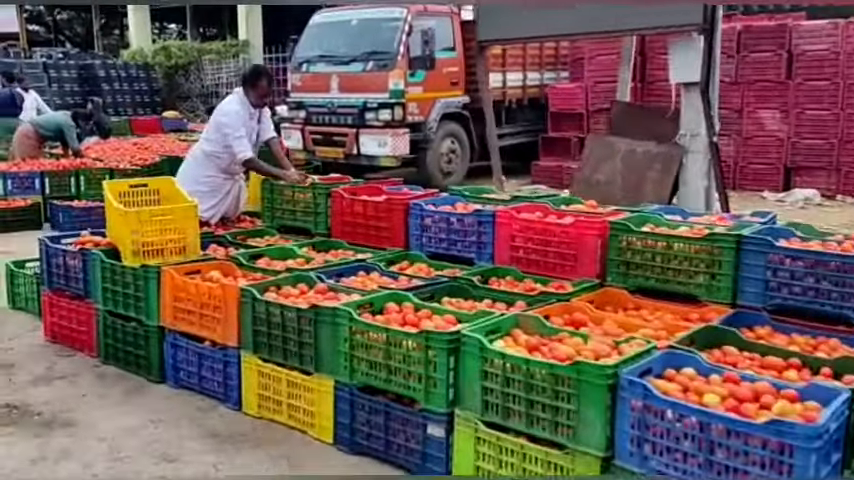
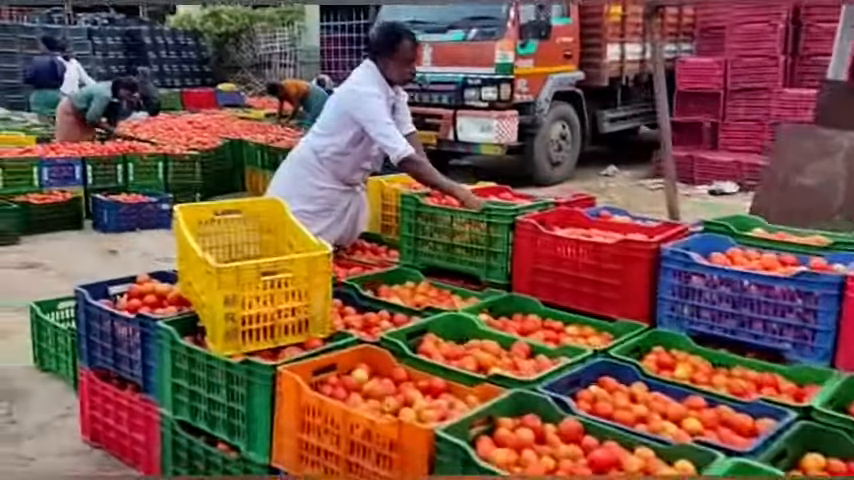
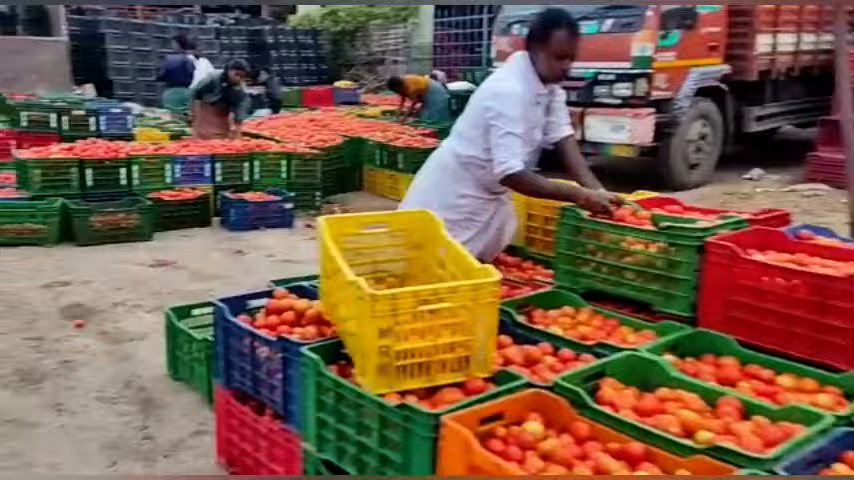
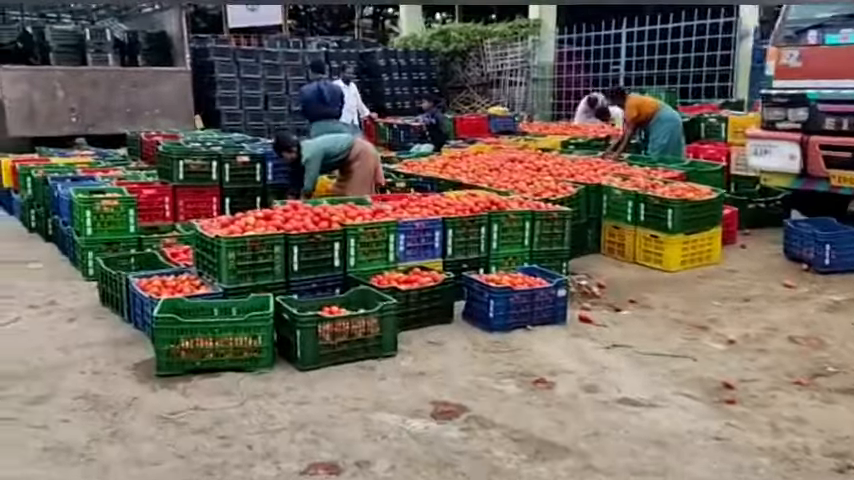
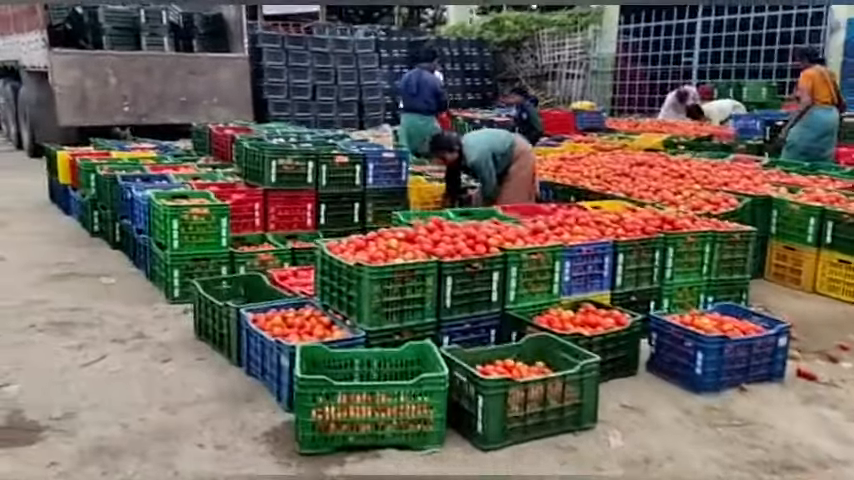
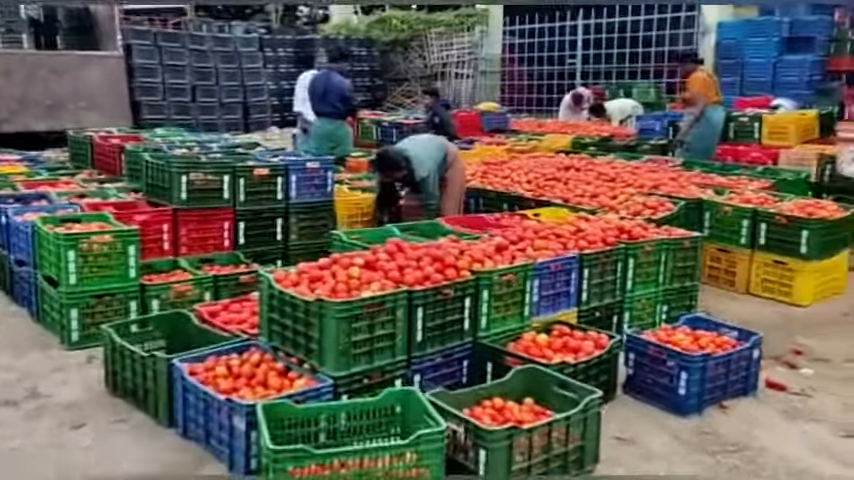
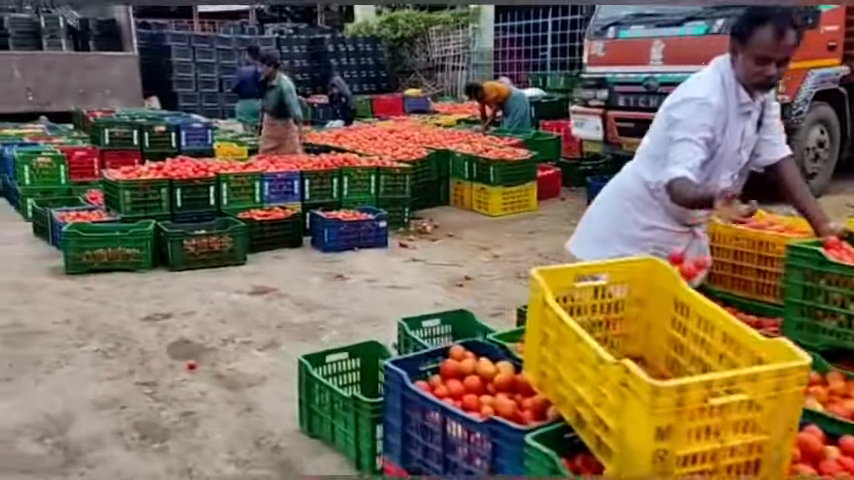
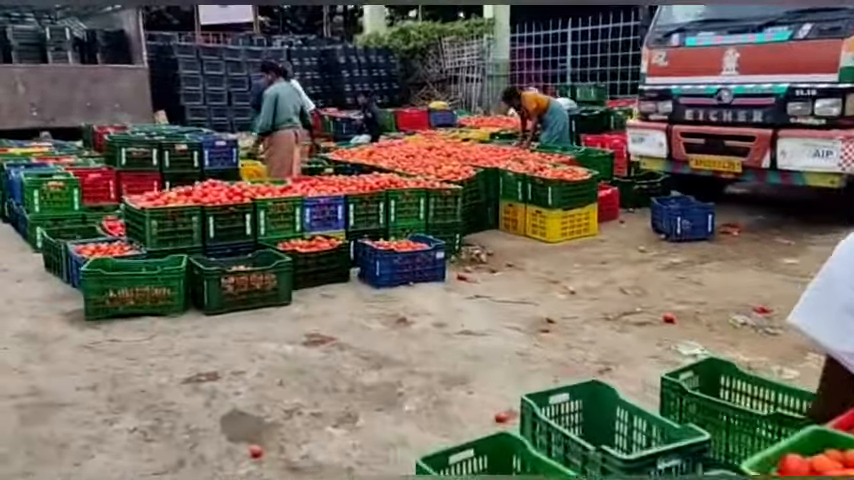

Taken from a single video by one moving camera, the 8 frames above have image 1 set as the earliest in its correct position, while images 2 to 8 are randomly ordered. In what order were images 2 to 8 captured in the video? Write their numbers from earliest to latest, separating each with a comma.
2, 3, 7, 8, 4, 5, 6
